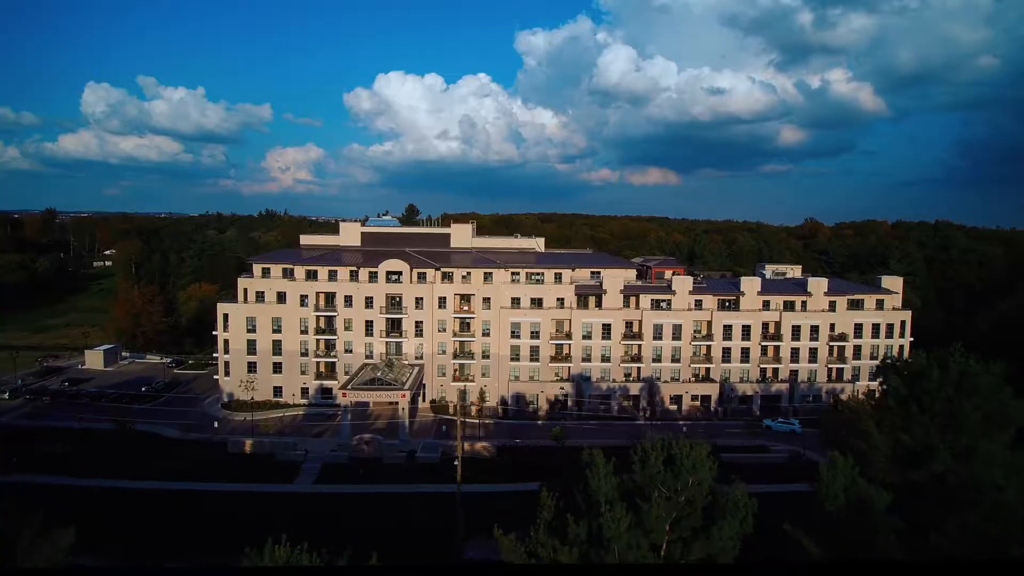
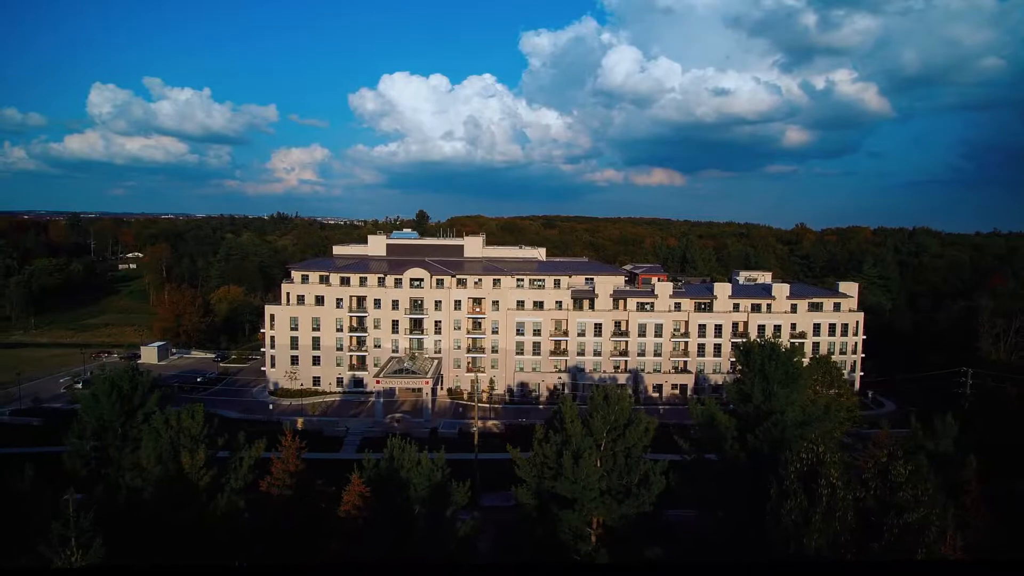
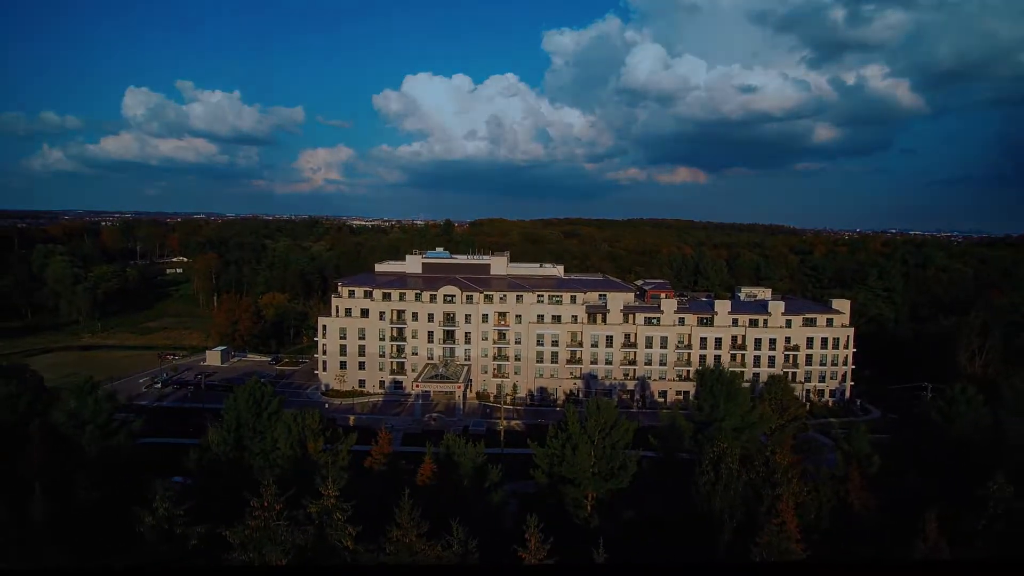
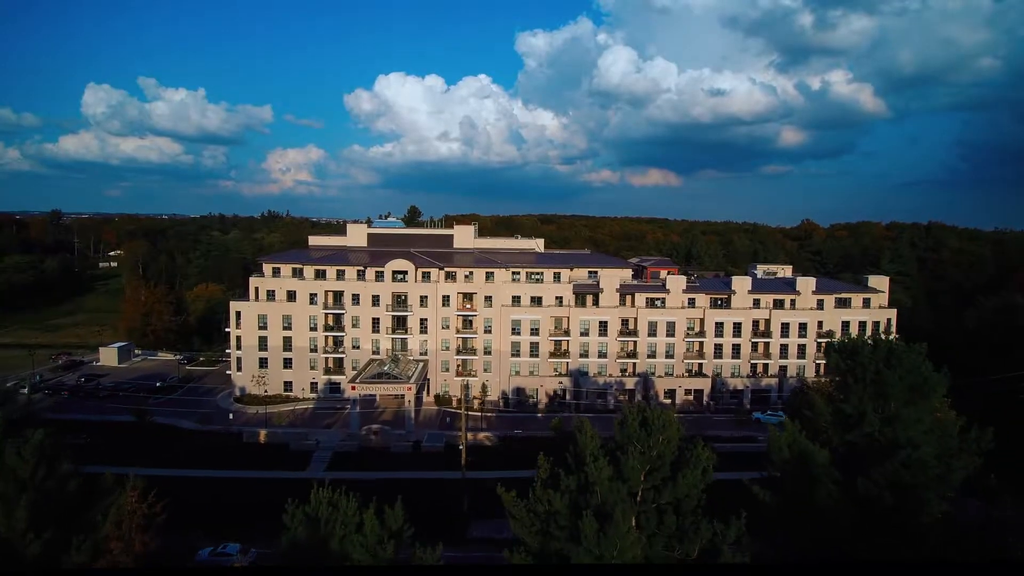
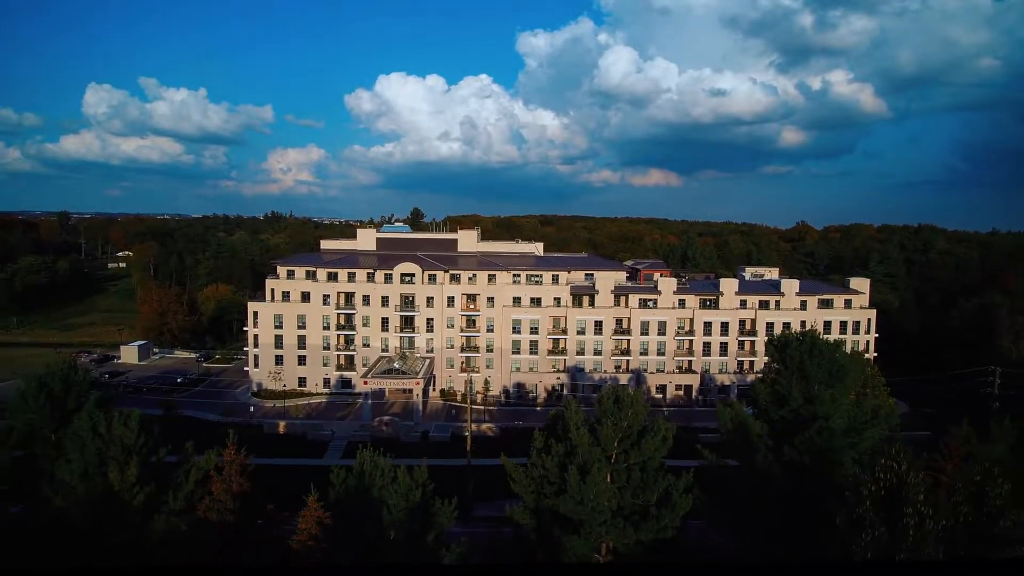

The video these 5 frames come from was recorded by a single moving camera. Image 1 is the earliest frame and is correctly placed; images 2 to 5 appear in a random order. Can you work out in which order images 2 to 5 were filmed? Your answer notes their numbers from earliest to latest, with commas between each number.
4, 5, 2, 3
